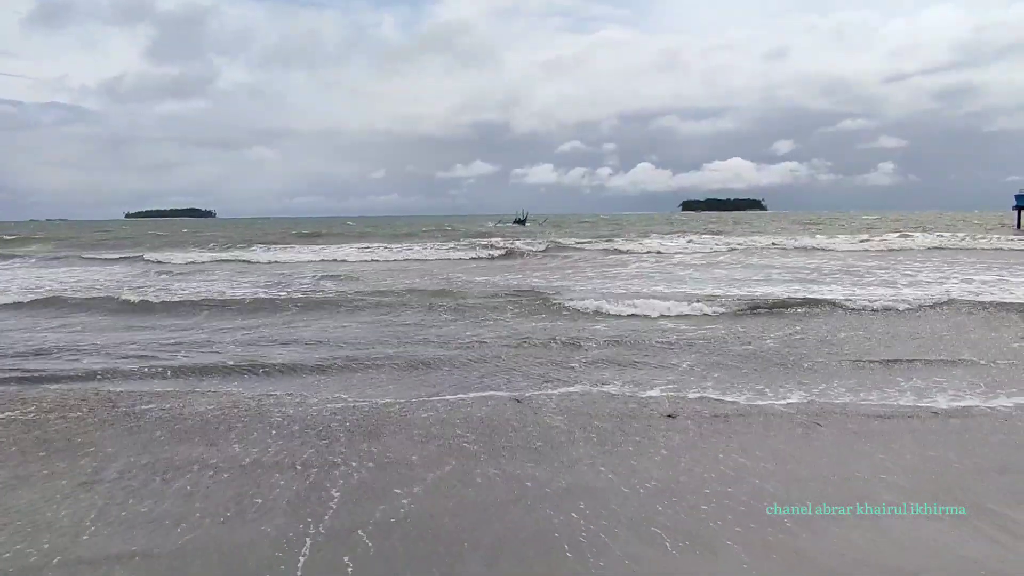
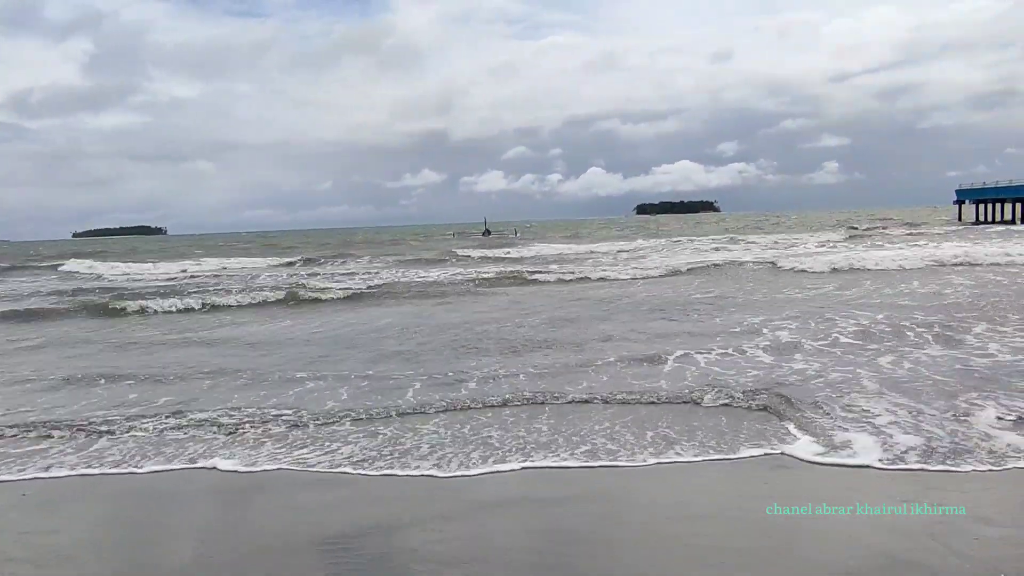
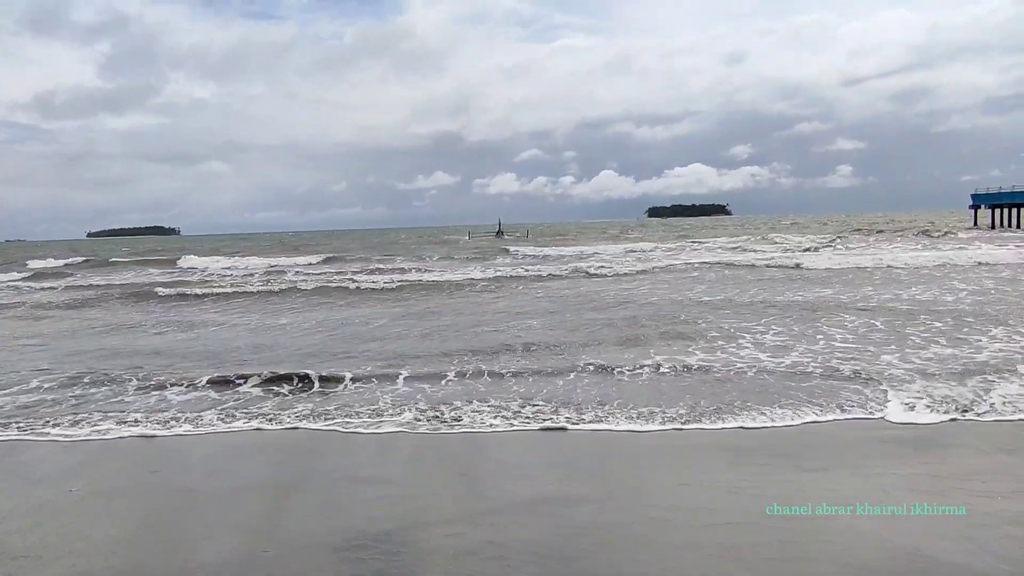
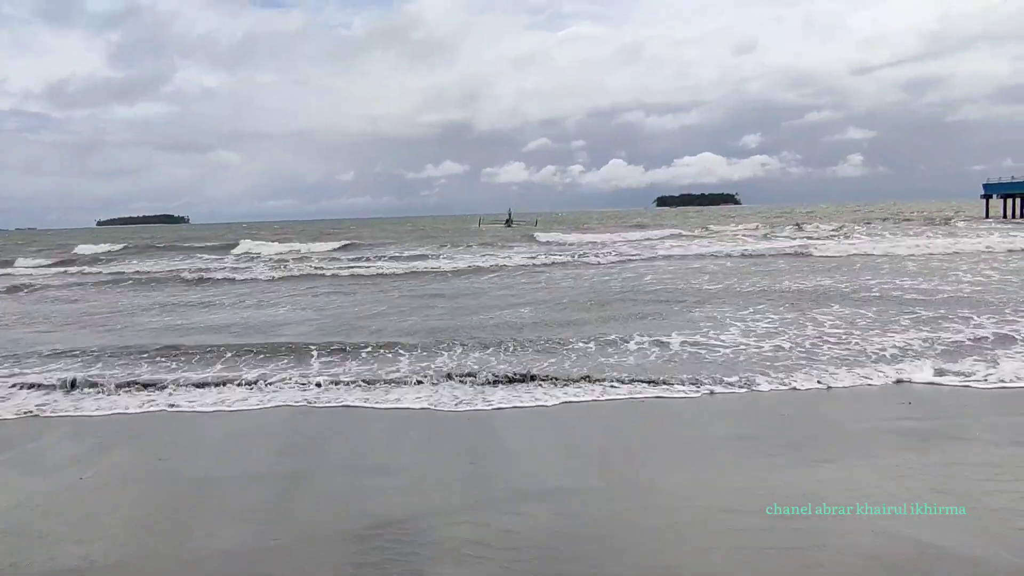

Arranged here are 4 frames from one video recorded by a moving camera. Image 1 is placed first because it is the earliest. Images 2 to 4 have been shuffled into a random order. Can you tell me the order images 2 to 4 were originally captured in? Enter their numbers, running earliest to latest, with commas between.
4, 3, 2
